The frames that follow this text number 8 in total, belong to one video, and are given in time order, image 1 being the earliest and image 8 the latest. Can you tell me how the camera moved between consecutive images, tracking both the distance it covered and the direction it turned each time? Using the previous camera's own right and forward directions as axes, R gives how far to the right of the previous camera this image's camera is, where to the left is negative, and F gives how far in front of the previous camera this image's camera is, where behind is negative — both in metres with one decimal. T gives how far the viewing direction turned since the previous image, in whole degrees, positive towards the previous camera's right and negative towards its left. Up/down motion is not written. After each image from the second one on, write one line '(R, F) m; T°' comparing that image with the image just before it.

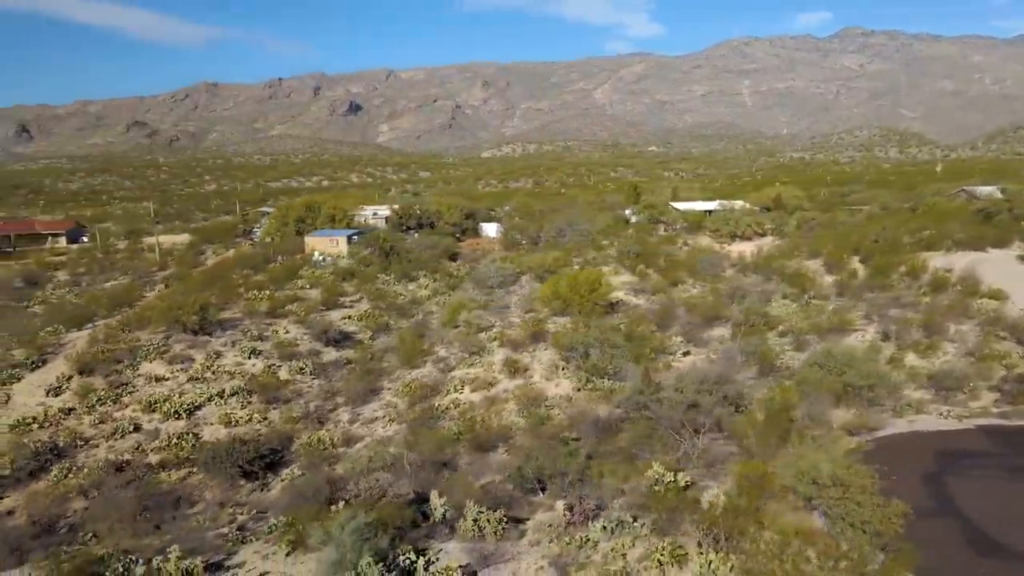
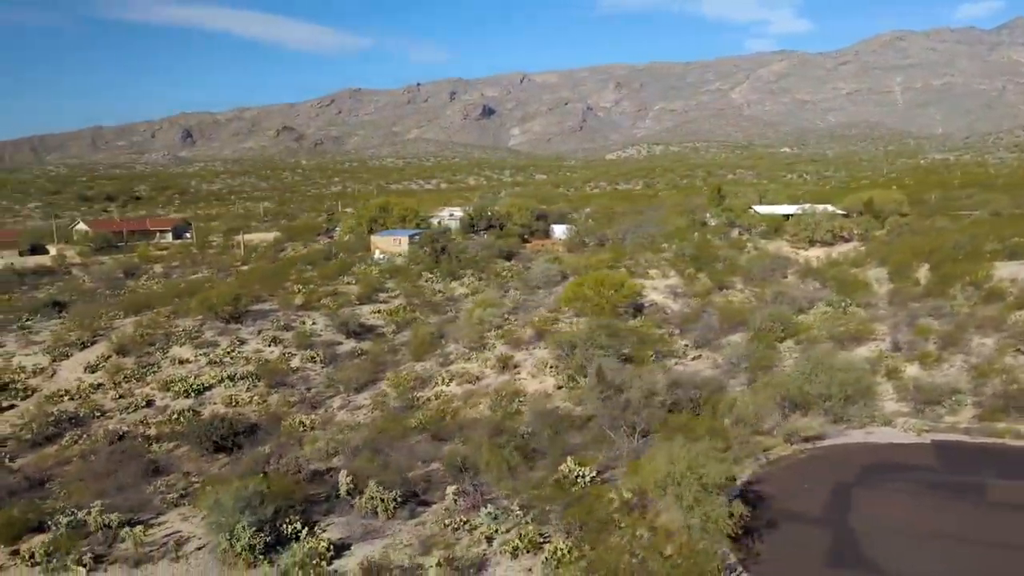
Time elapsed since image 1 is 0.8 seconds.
(+3.7, -0.4) m; -9°
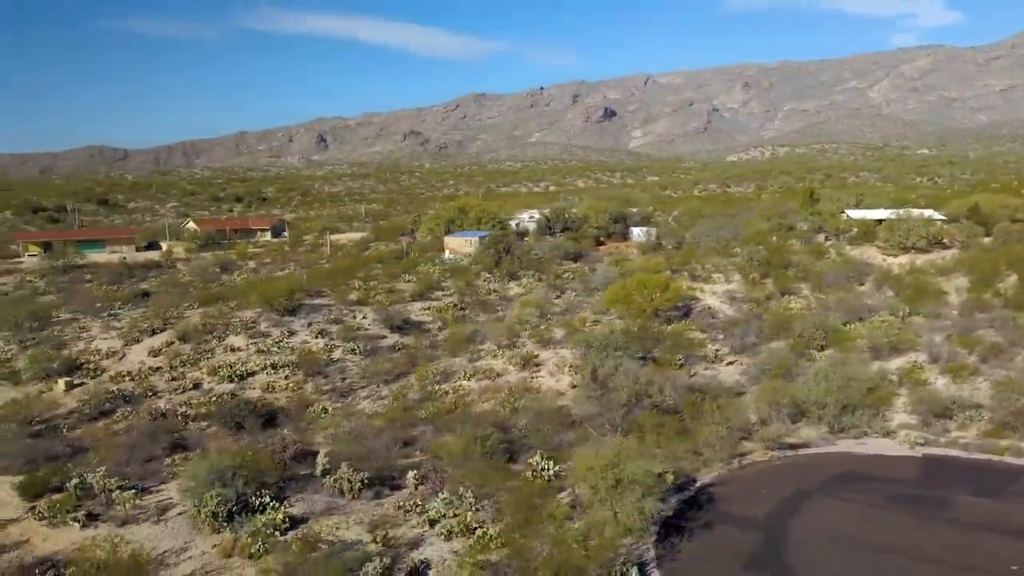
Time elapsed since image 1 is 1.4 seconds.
(+2.7, -0.4) m; -8°
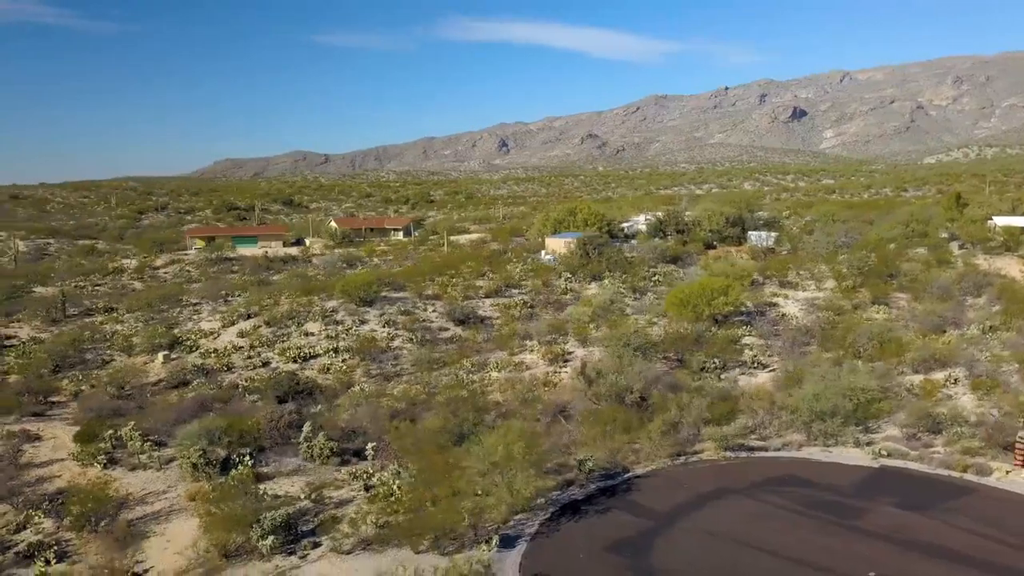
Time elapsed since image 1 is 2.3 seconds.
(+4.2, -0.7) m; -12°
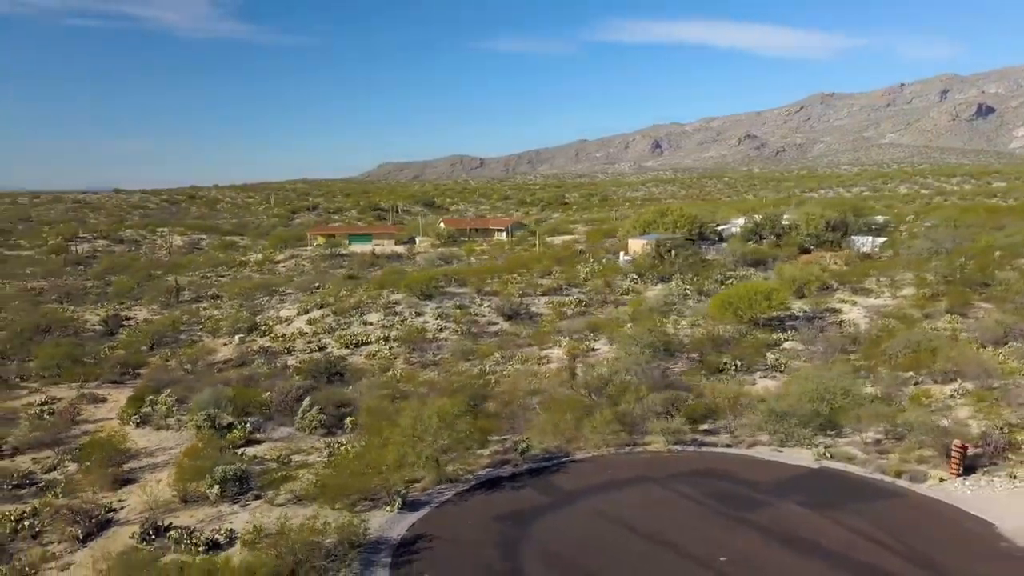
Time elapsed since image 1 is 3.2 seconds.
(+3.8, -0.8) m; -11°
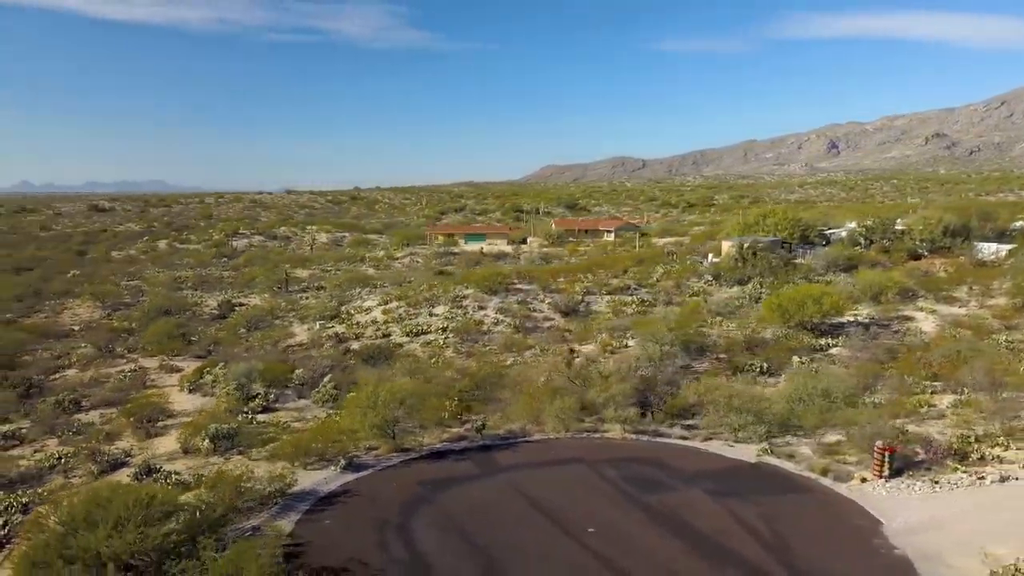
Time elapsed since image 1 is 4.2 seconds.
(+4.0, -0.9) m; -11°
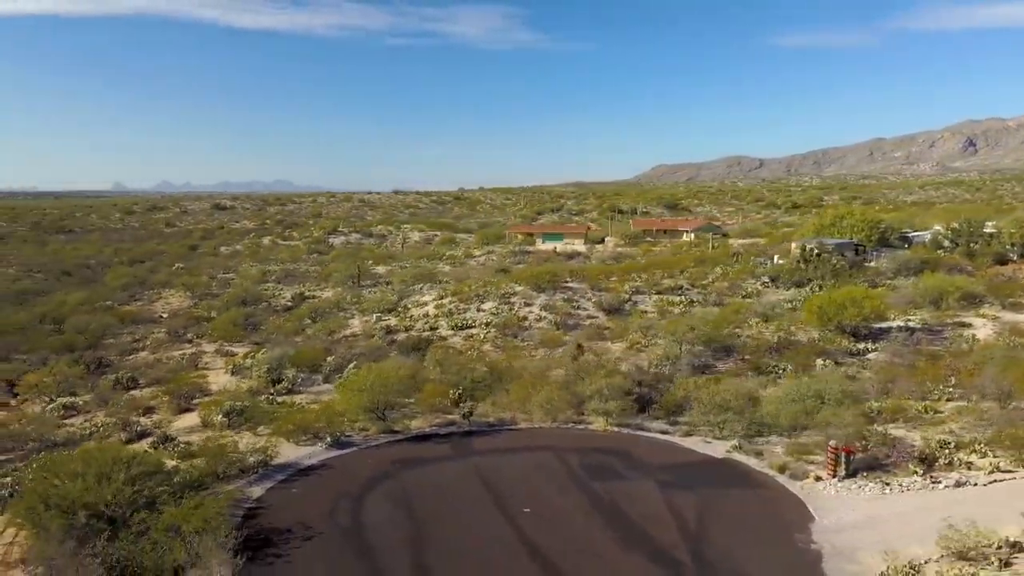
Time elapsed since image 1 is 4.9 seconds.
(+2.6, -0.6) m; -8°
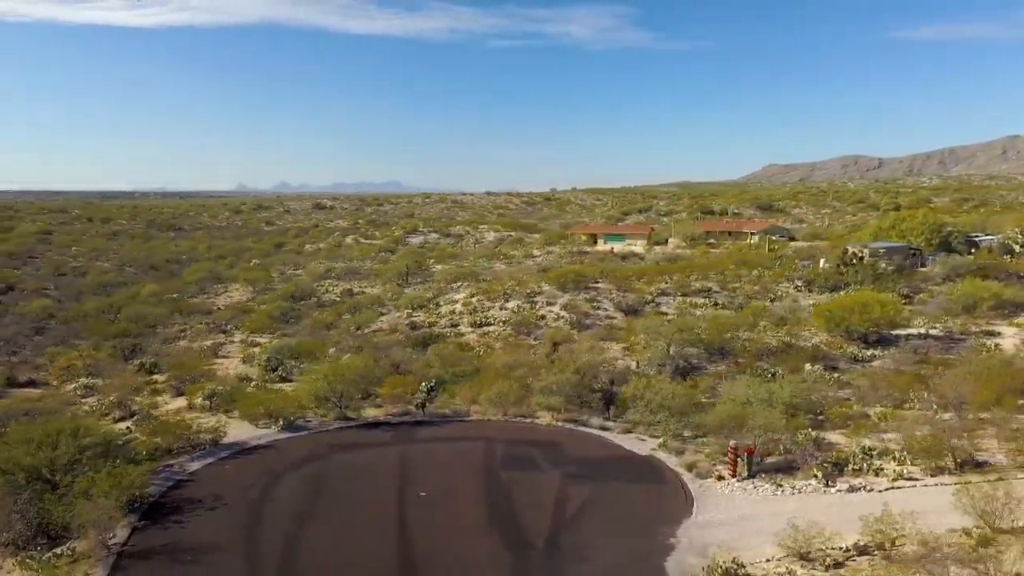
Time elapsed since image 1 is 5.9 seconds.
(+3.3, -0.4) m; -7°
